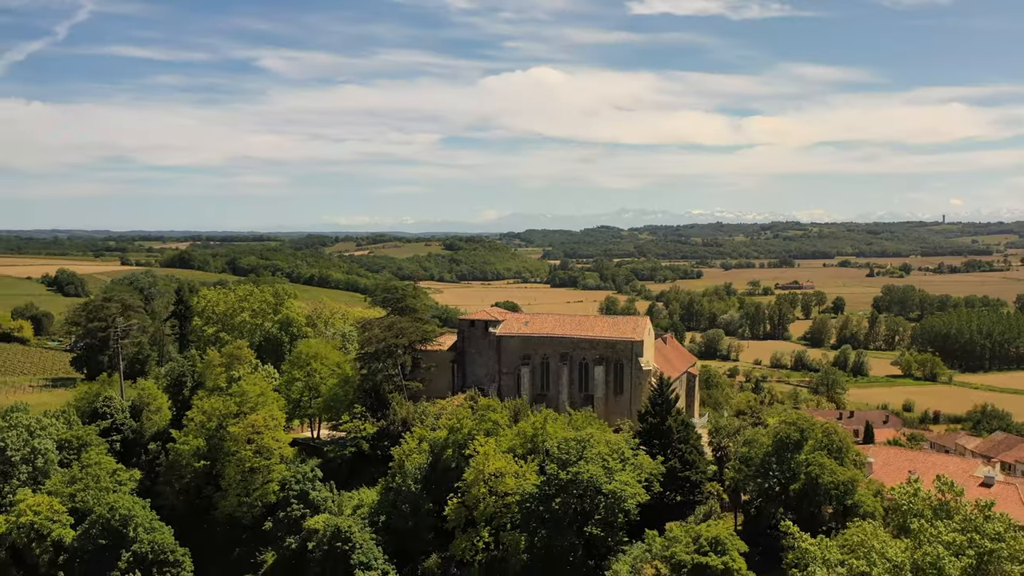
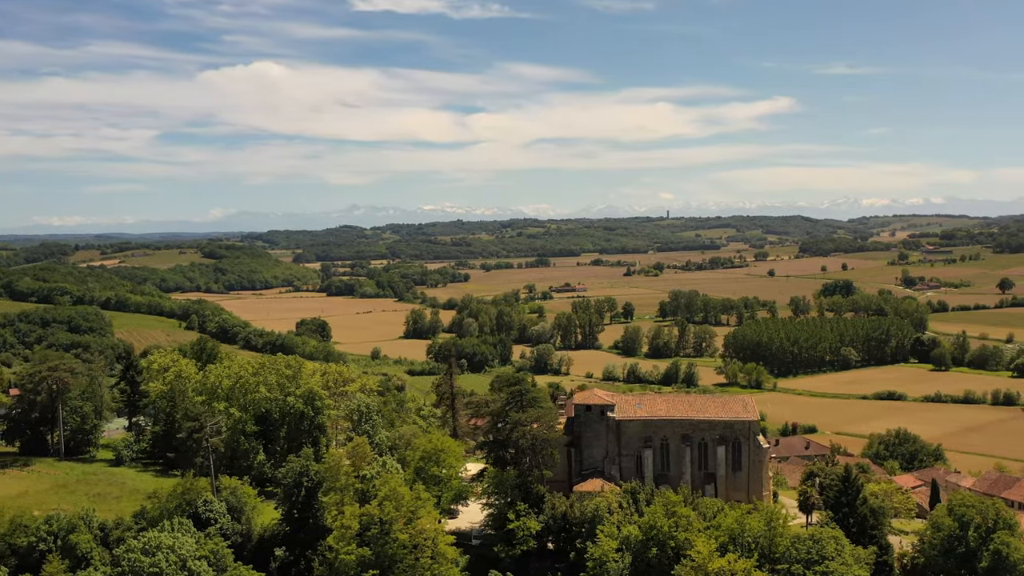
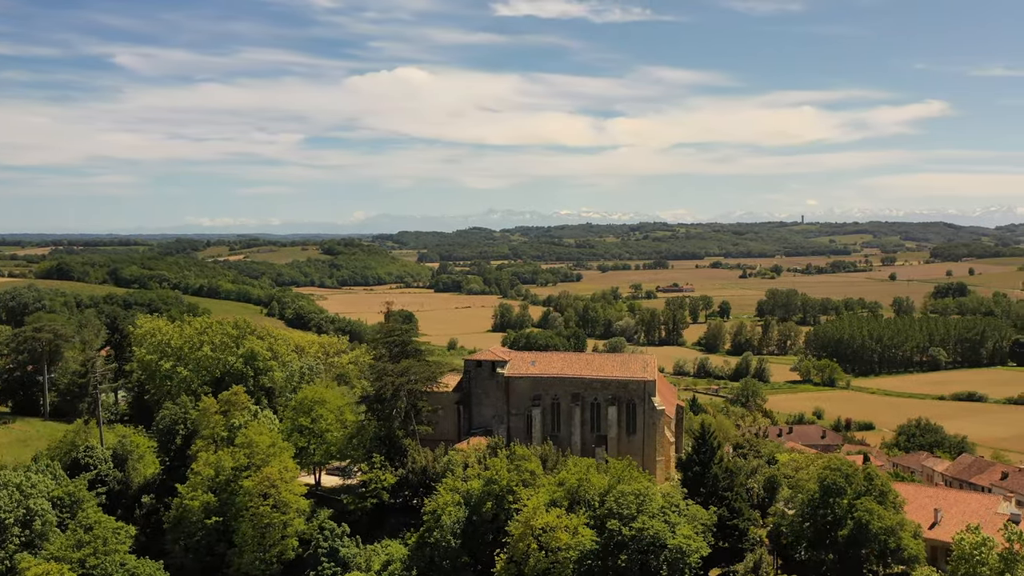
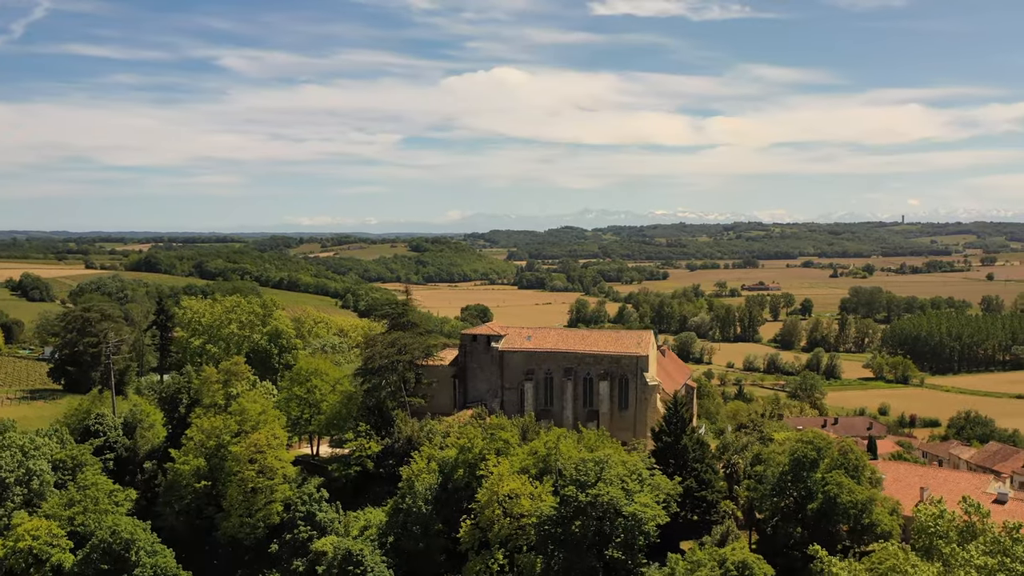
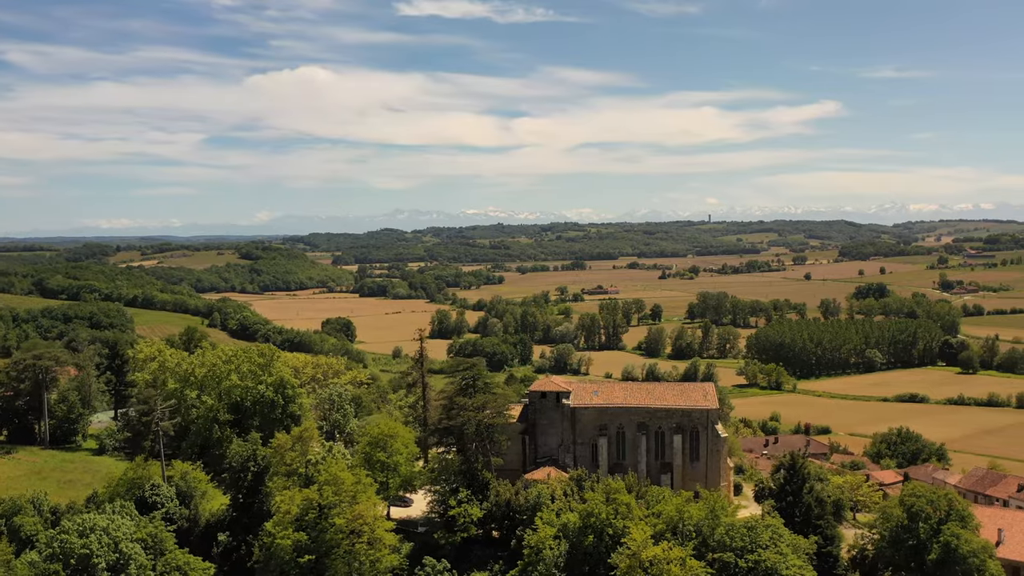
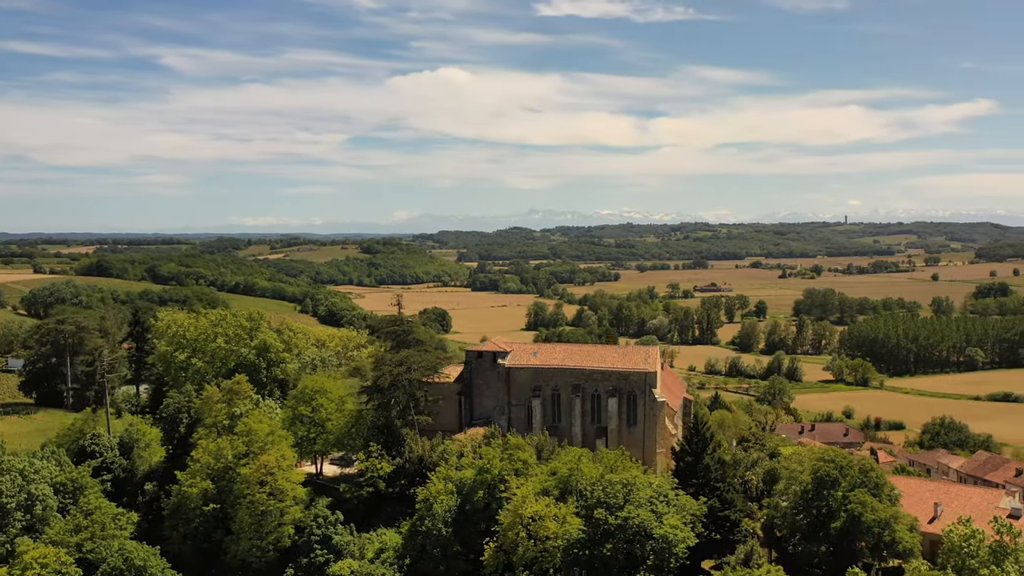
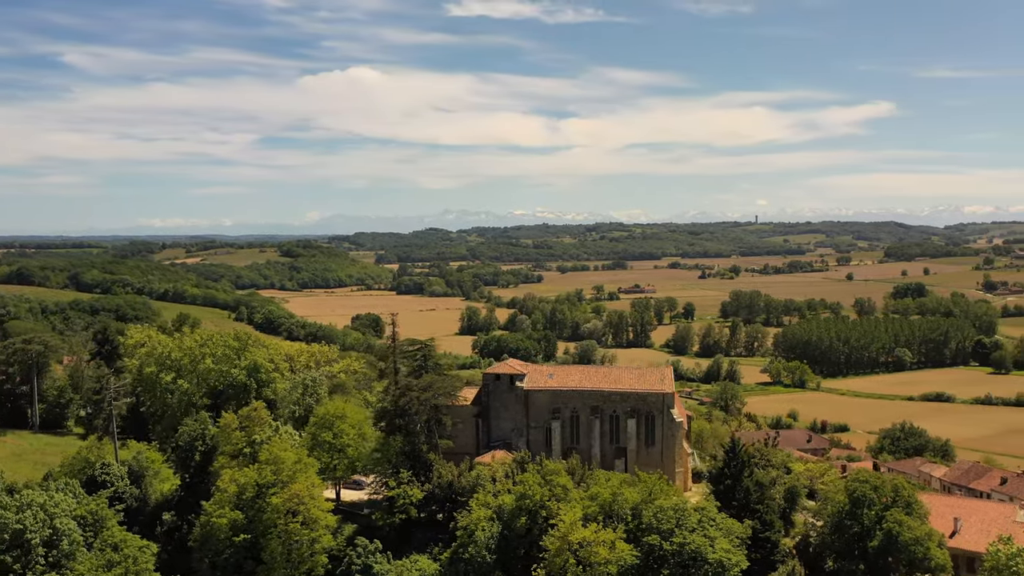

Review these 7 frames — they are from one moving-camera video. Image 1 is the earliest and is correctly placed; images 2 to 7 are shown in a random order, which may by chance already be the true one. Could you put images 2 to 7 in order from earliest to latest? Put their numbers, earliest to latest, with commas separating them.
4, 6, 3, 7, 5, 2
